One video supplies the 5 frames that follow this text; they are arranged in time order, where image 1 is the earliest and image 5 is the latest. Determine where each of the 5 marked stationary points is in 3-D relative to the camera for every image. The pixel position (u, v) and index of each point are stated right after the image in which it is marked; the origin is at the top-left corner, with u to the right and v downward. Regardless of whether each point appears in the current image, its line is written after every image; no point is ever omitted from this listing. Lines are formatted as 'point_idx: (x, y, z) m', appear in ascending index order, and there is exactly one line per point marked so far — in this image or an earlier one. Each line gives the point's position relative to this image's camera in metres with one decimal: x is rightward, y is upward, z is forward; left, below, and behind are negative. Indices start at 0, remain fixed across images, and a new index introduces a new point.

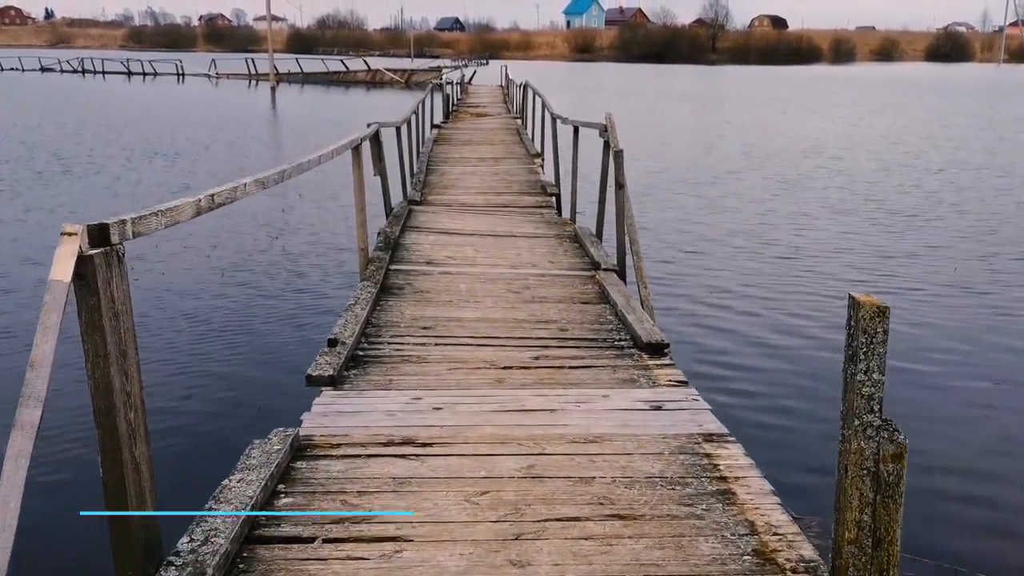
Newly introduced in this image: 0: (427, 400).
0: (-0.3, -0.4, +3.6) m
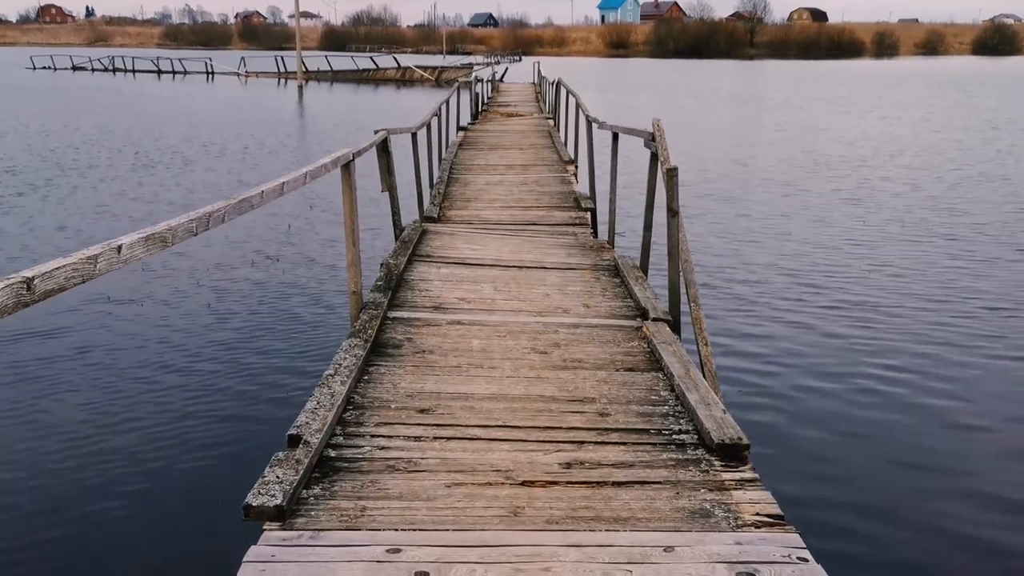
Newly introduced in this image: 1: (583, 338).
0: (-0.2, -0.6, +2.5) m
1: (+0.3, -0.2, +4.6) m
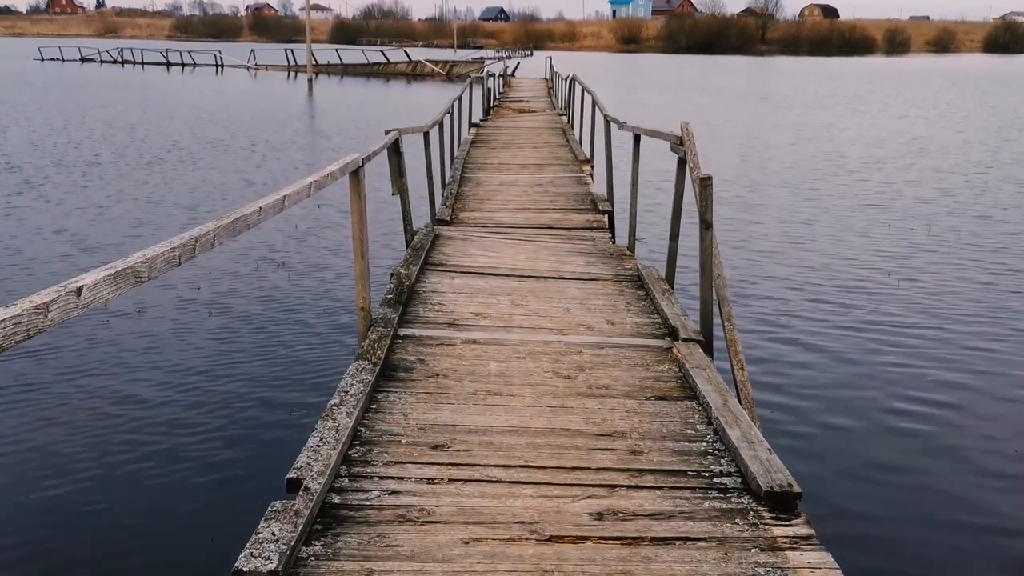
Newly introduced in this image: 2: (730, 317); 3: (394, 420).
0: (-0.2, -0.7, +2.2) m
1: (+0.4, -0.3, +4.2) m
2: (+0.9, -0.1, +4.4) m
3: (-0.4, -0.4, +3.5) m
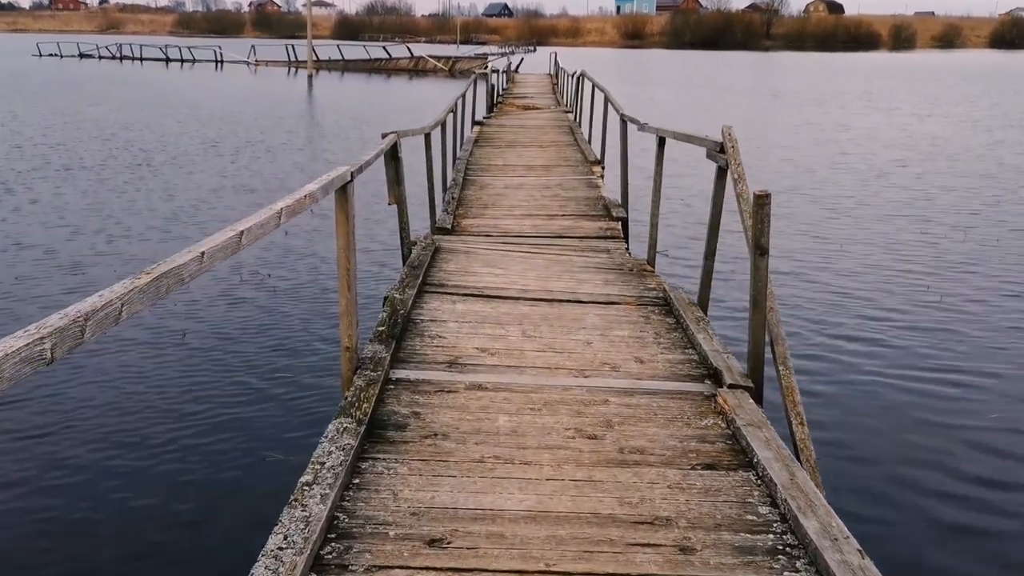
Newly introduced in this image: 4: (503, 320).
0: (-0.1, -0.8, +1.5) m
1: (+0.4, -0.4, +3.5) m
2: (+0.9, -0.2, +3.7) m
3: (-0.4, -0.6, +2.8) m
4: (0.0, -0.1, +4.6) m
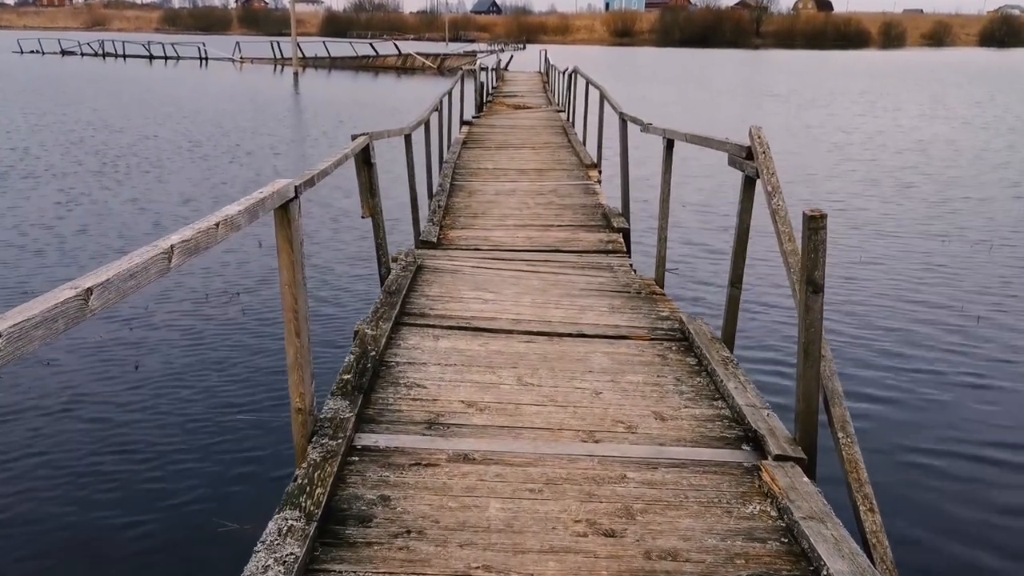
0: (-0.1, -1.0, +0.7) m
1: (+0.4, -0.6, +2.8) m
2: (+0.9, -0.4, +2.9) m
3: (-0.4, -0.7, +2.1) m
4: (-0.1, -0.3, +3.9) m
